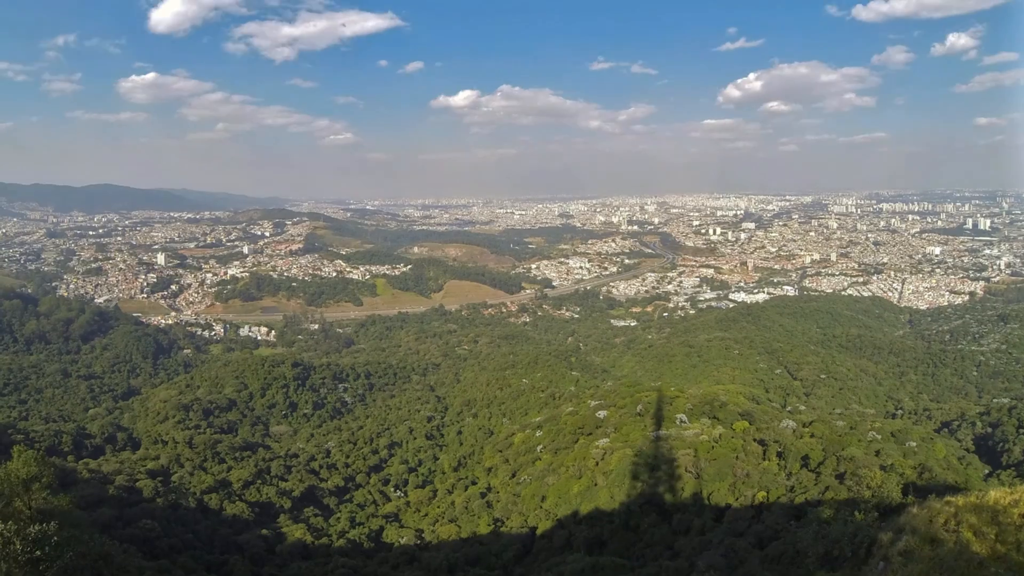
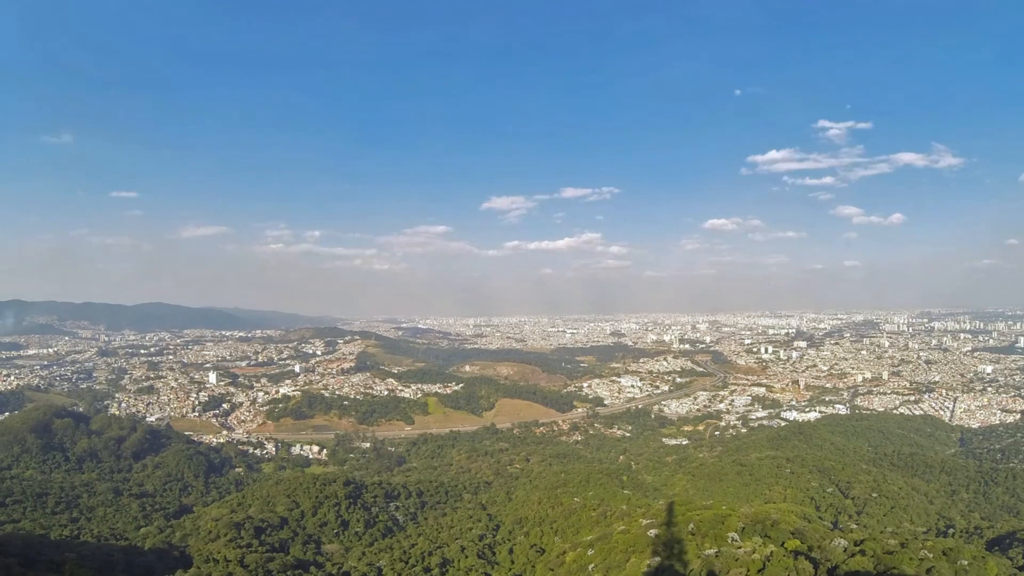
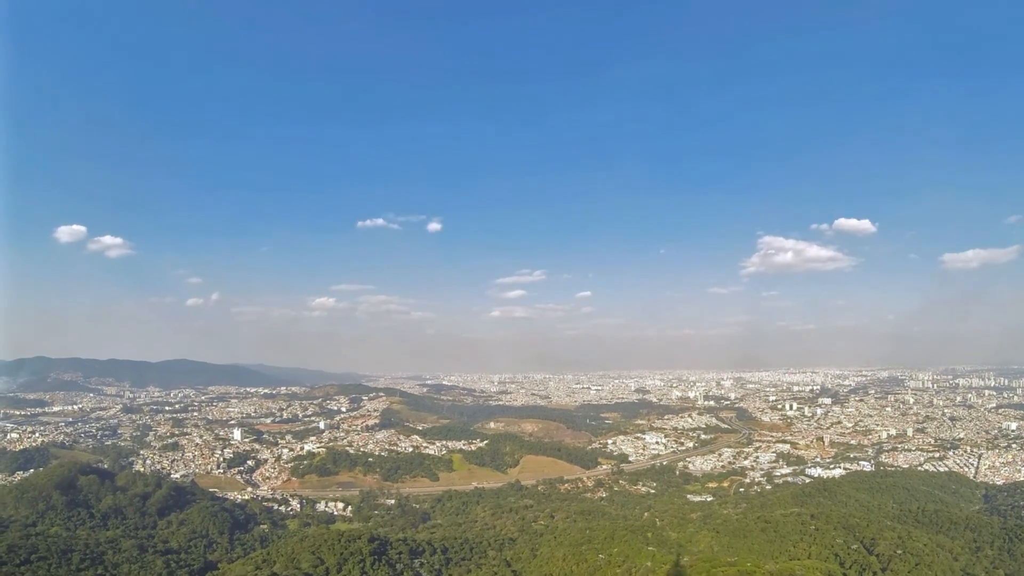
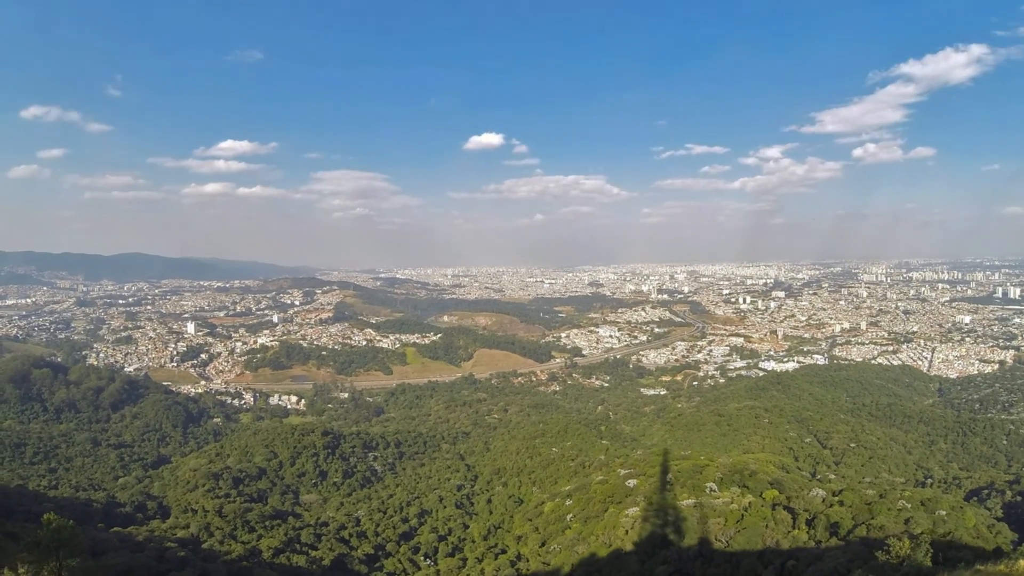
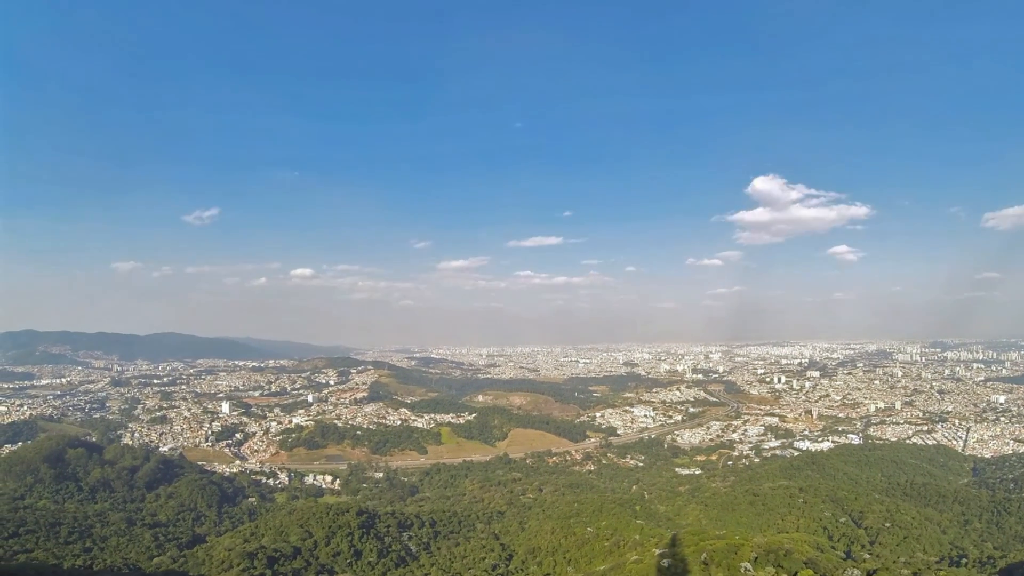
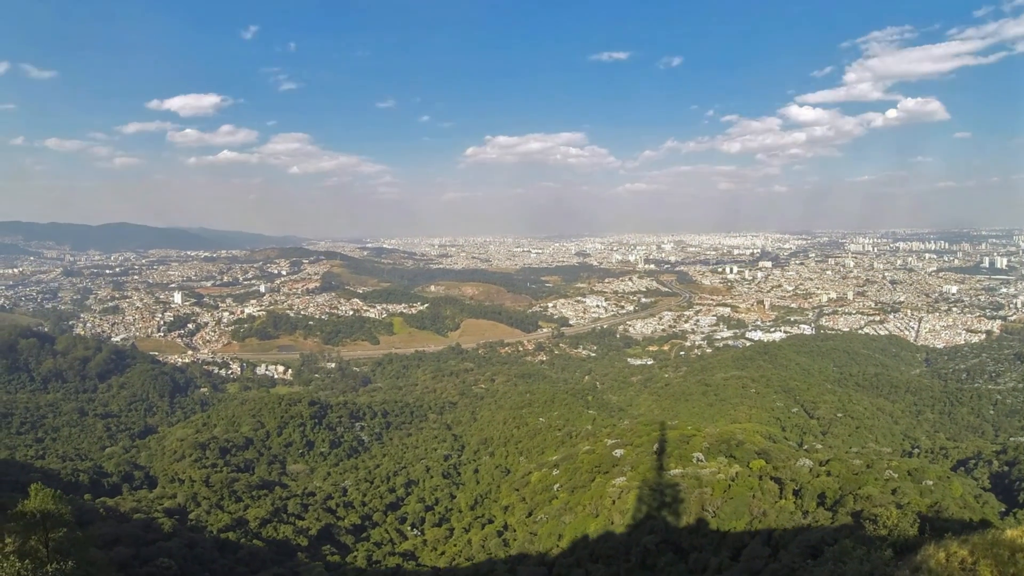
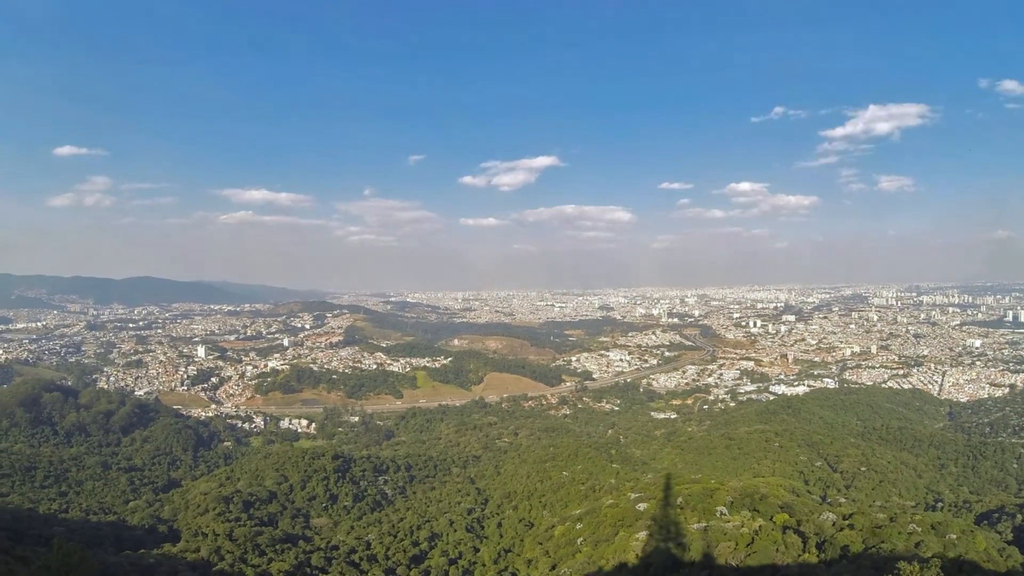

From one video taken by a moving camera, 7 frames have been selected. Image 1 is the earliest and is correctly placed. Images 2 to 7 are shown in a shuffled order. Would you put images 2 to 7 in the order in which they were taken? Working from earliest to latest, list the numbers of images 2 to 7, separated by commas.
6, 4, 7, 2, 5, 3
